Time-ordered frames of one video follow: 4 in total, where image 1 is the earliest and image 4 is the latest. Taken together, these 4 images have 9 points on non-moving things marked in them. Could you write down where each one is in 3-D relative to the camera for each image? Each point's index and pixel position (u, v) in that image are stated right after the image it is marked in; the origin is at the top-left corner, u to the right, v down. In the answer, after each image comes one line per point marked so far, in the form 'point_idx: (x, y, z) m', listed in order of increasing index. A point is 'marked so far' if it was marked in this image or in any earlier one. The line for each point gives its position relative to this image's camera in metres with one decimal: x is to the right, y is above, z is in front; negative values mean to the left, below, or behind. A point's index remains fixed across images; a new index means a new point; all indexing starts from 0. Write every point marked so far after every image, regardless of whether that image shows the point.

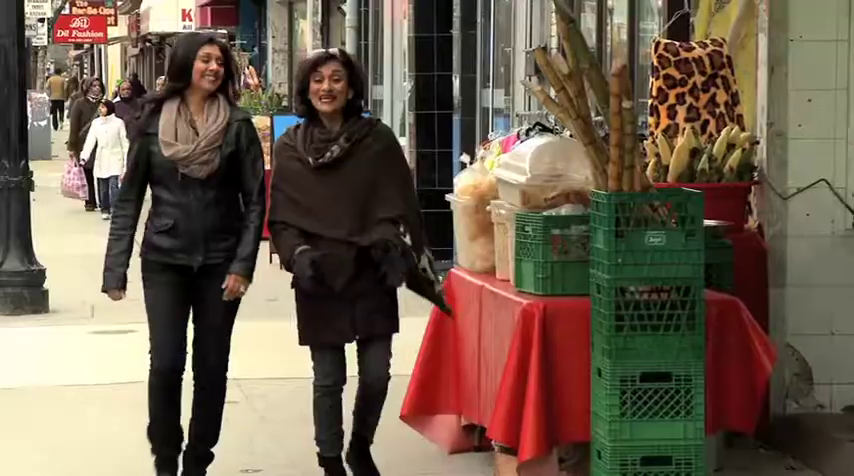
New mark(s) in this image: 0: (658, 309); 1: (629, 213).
0: (+0.8, -0.2, +5.2) m
1: (+0.7, +0.1, +5.1) m
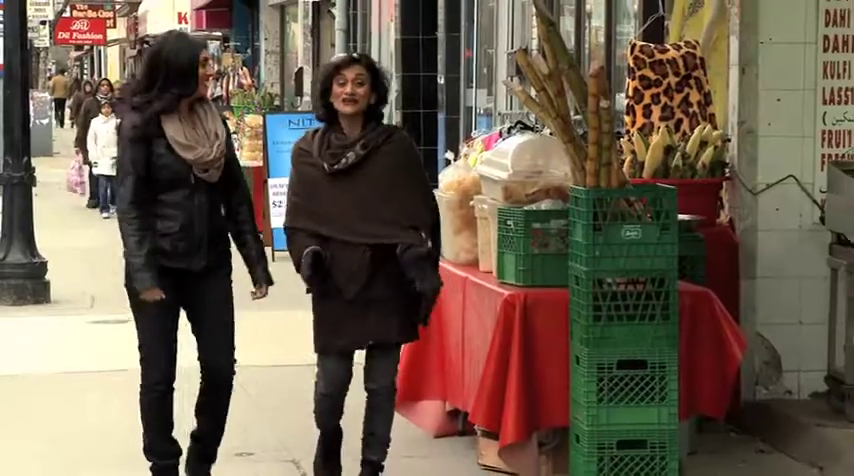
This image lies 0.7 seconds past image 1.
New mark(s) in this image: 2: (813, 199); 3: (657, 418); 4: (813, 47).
0: (+0.7, -0.2, +5.4) m
1: (+0.6, +0.1, +5.3) m
2: (+1.6, +0.2, +6.4) m
3: (+0.8, -0.7, +5.5) m
4: (+1.6, +0.8, +6.3) m
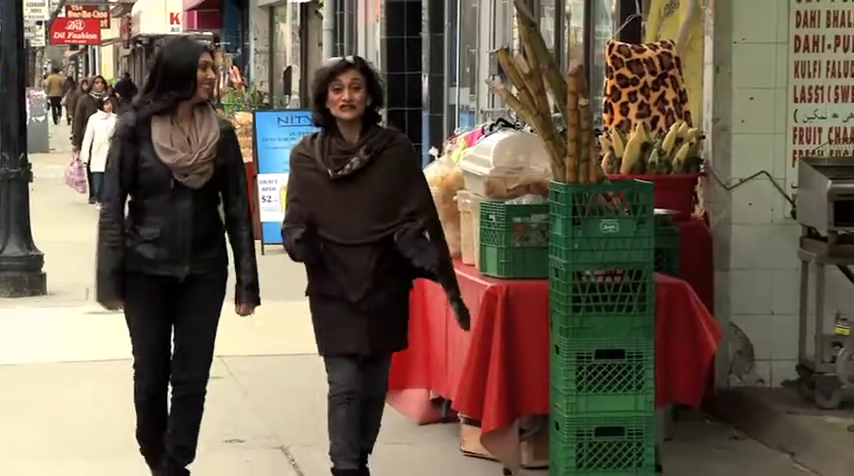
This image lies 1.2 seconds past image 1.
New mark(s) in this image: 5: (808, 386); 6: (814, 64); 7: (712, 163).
0: (+0.7, -0.2, +5.6) m
1: (+0.6, +0.1, +5.5) m
2: (+1.5, +0.2, +6.6) m
3: (+0.8, -0.6, +5.7) m
4: (+1.5, +0.8, +6.5) m
5: (+1.6, -0.6, +6.5) m
6: (+1.7, +0.7, +6.6) m
7: (+1.2, +0.3, +6.6) m
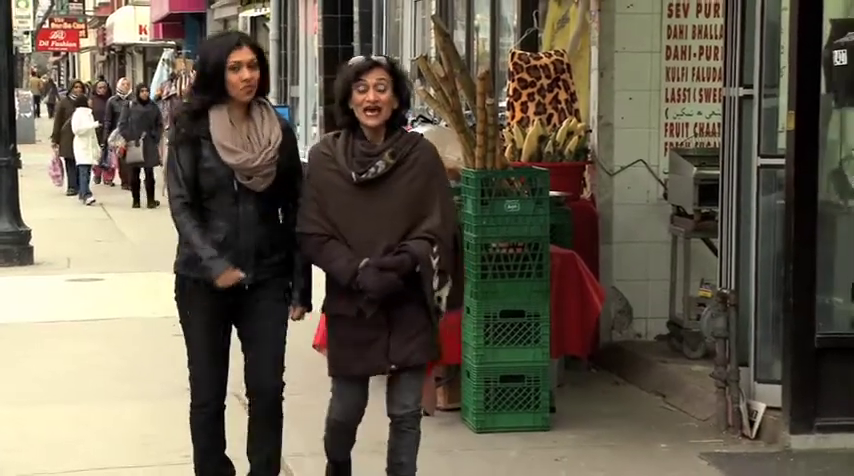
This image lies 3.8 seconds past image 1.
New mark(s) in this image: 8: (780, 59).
0: (+0.4, -0.1, +6.8) m
1: (+0.3, +0.2, +6.7) m
2: (+1.2, +0.3, +7.8) m
3: (+0.5, -0.5, +6.9) m
4: (+1.2, +0.9, +7.7) m
5: (+1.3, -0.5, +7.7) m
6: (+1.3, +0.9, +7.8) m
7: (+0.9, +0.4, +7.8) m
8: (+1.5, +0.8, +6.6) m
